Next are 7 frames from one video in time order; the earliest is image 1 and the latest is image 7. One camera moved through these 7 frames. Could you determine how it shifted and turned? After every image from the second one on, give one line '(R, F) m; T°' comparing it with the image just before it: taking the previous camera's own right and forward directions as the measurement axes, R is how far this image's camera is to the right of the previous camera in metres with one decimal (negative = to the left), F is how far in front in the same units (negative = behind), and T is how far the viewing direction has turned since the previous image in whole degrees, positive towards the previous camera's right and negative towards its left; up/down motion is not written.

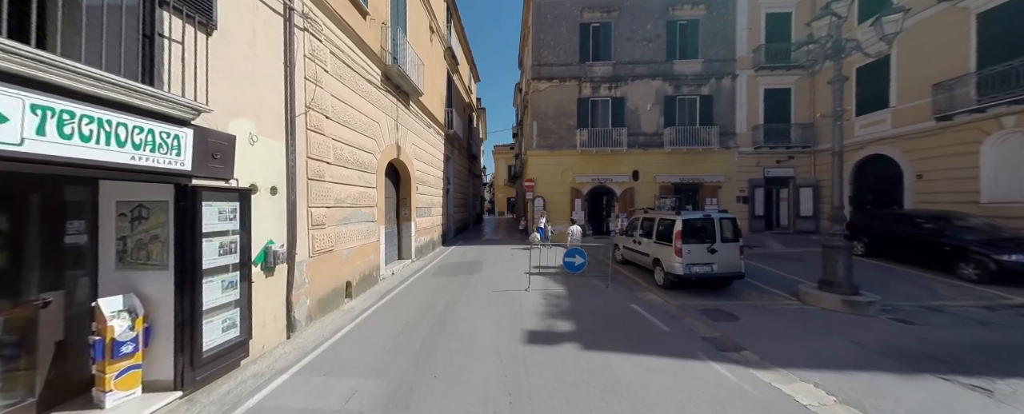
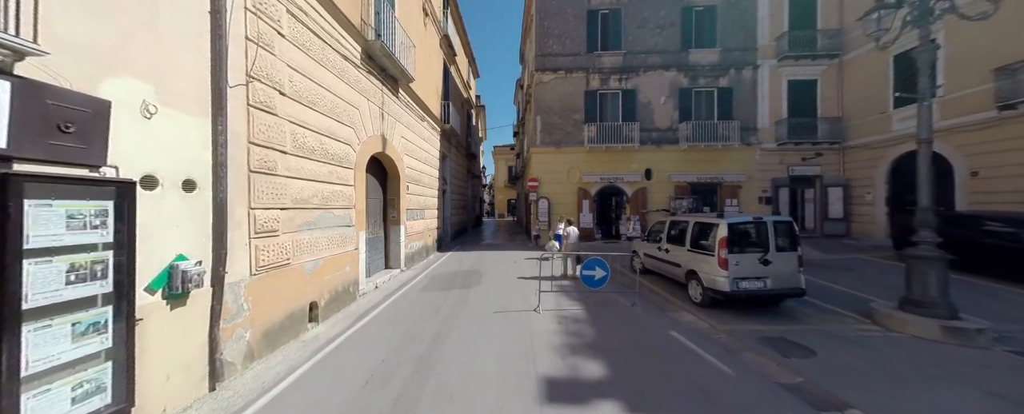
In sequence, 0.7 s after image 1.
(-0.1, +1.2) m; 0°
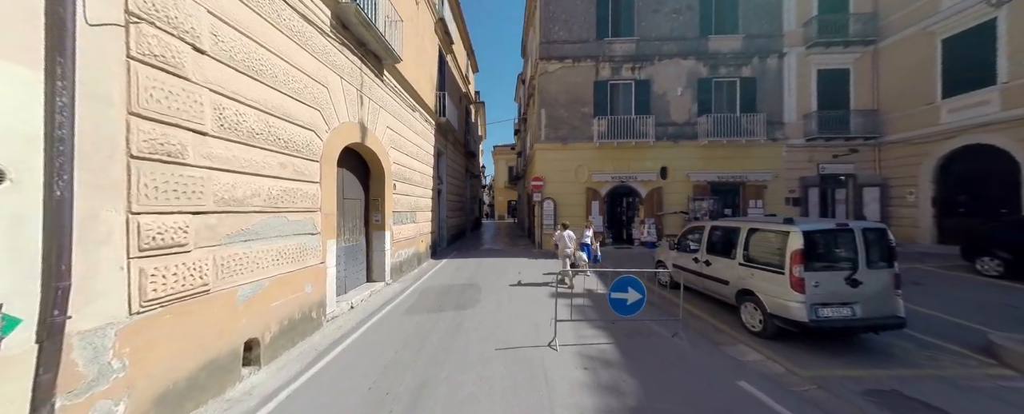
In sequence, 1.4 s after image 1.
(-0.1, +1.3) m; 0°
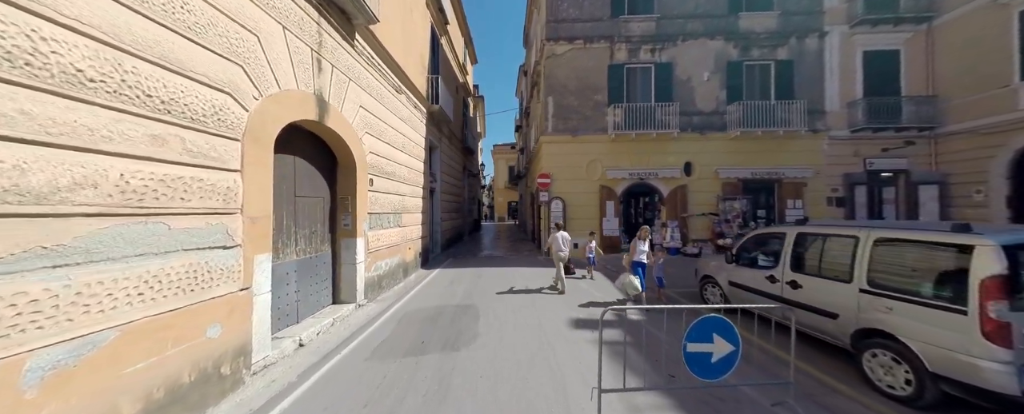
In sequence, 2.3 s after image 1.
(-0.1, +1.6) m; 0°
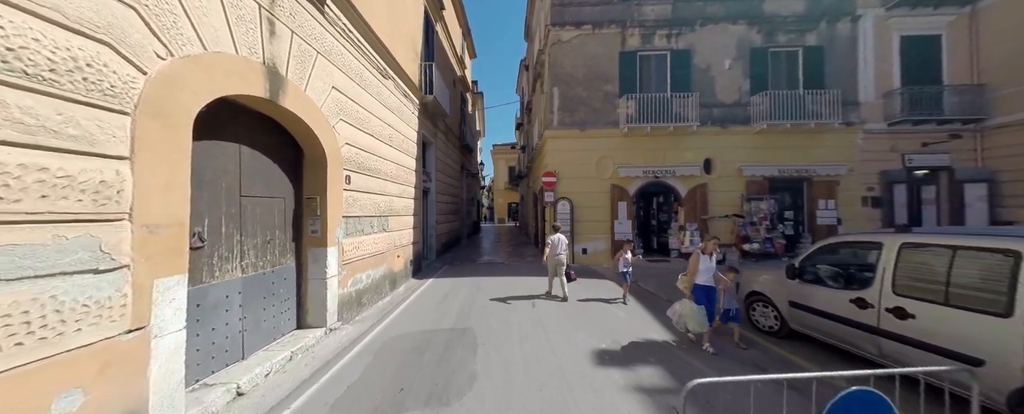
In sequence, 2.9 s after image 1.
(-0.1, +1.0) m; 0°
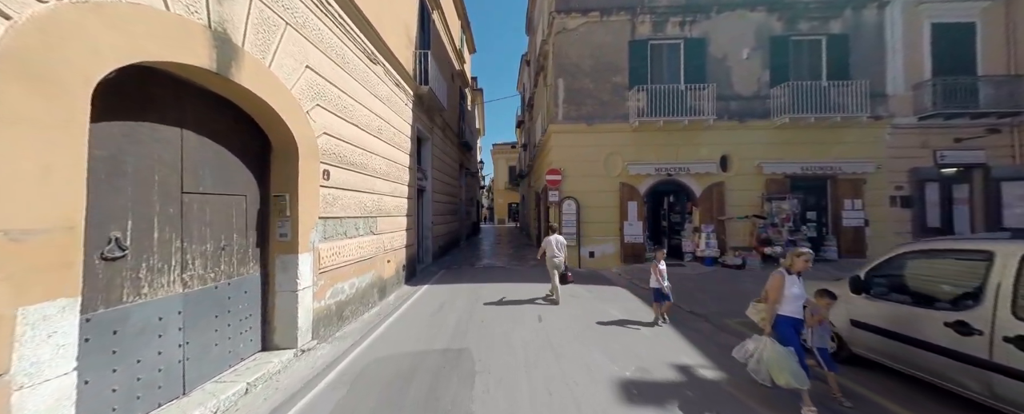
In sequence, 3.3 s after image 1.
(-0.1, +0.7) m; 0°
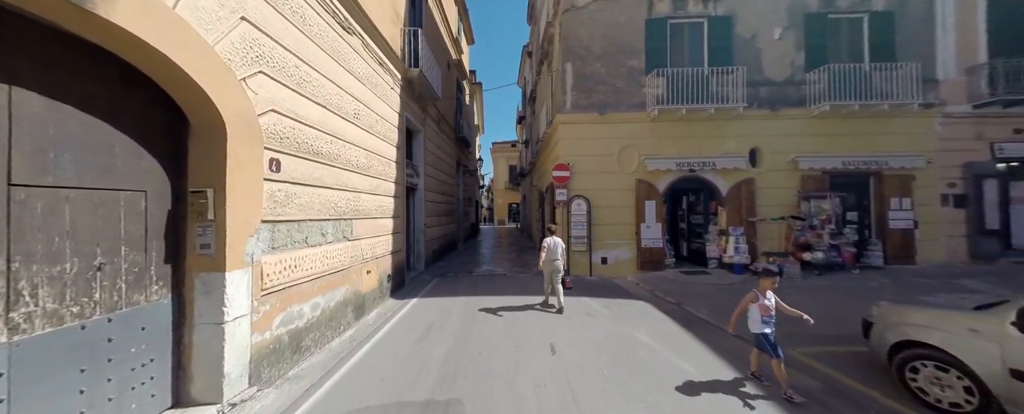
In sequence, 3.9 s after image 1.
(-0.1, +1.1) m; 0°
